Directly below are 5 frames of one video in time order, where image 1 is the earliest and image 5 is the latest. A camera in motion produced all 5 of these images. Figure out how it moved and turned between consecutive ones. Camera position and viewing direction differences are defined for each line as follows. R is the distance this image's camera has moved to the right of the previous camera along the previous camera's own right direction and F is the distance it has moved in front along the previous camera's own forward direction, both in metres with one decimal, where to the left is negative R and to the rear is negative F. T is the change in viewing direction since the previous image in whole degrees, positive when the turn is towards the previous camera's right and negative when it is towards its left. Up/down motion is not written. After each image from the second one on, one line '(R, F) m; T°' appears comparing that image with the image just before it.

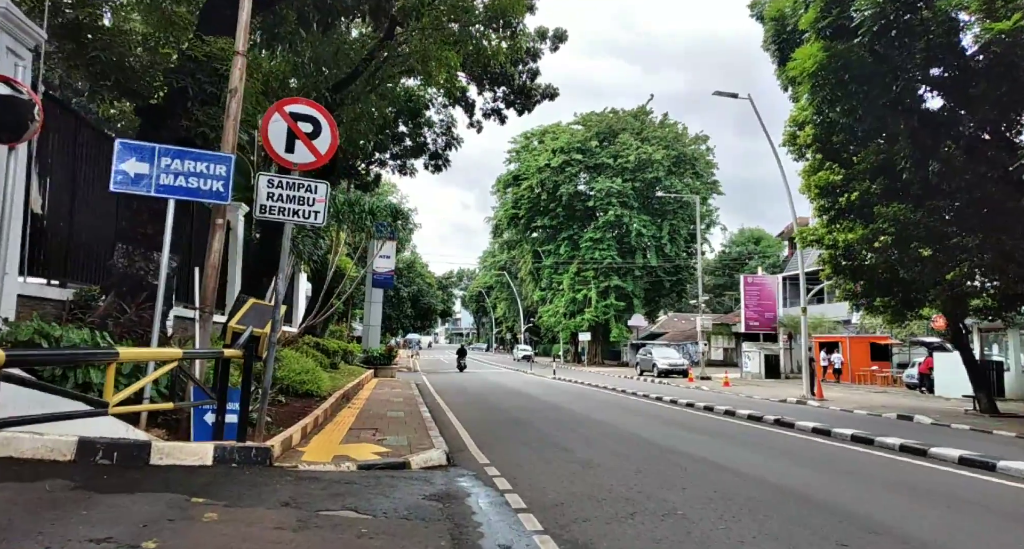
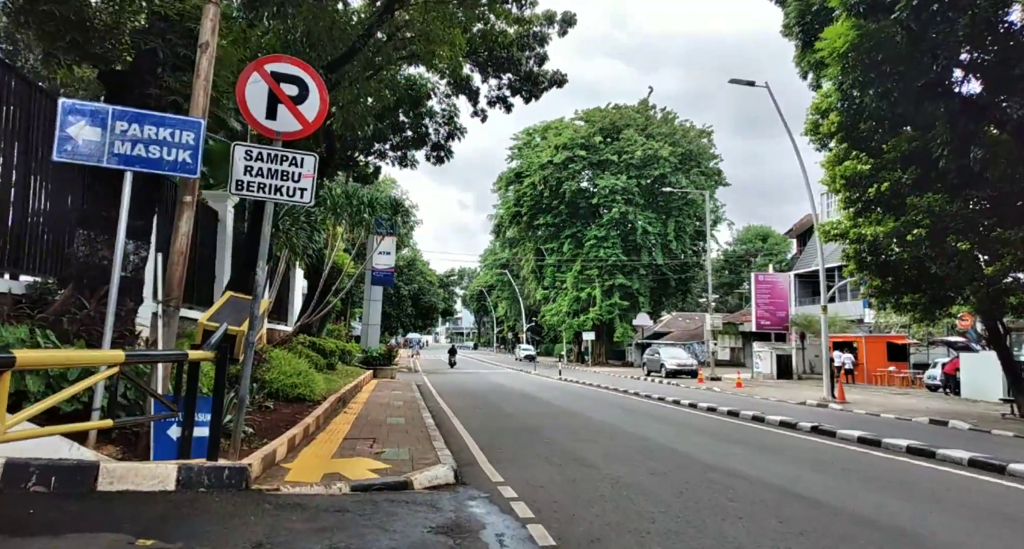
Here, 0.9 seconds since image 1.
(-0.2, +0.9) m; 0°
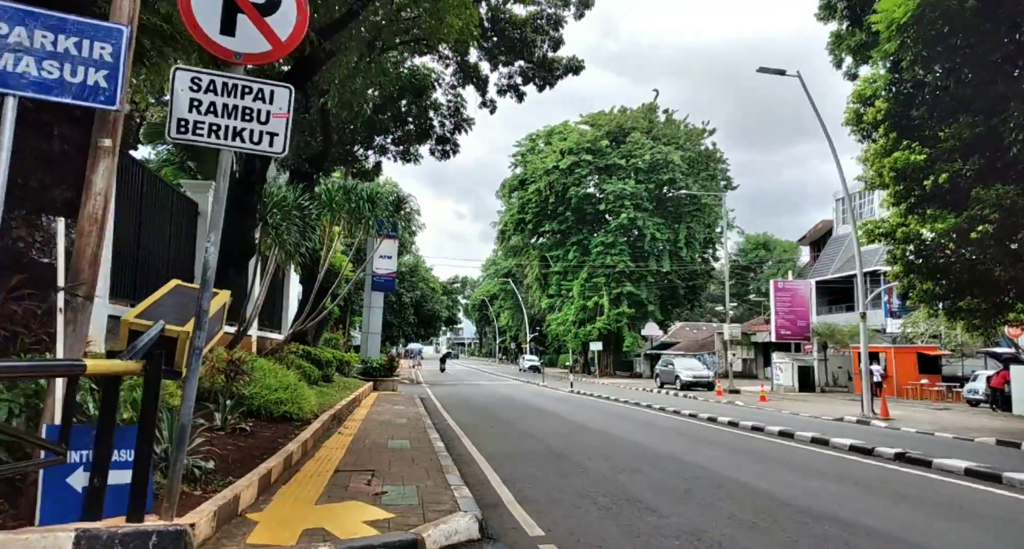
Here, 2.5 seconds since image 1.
(-0.3, +1.5) m; 0°
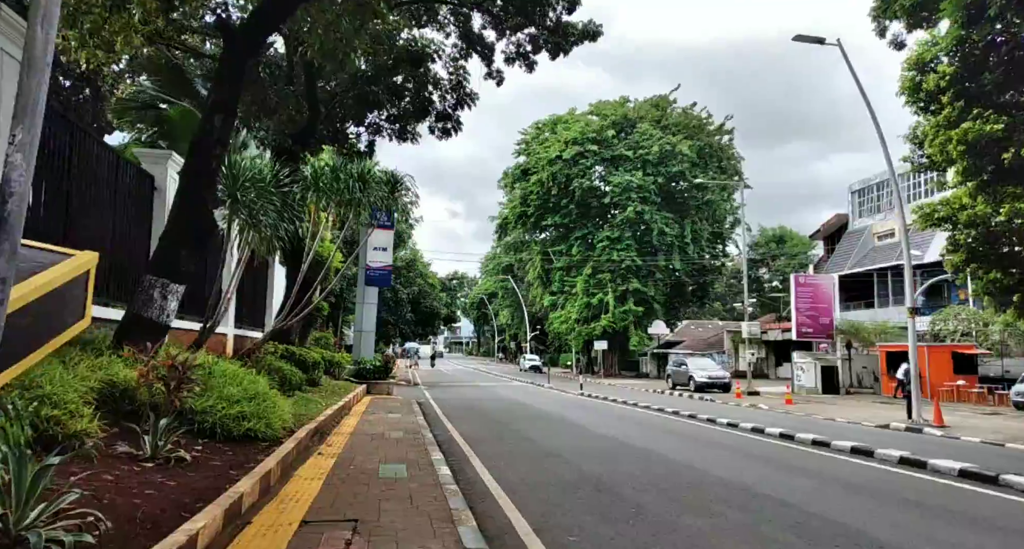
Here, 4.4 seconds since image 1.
(-0.3, +1.8) m; 0°
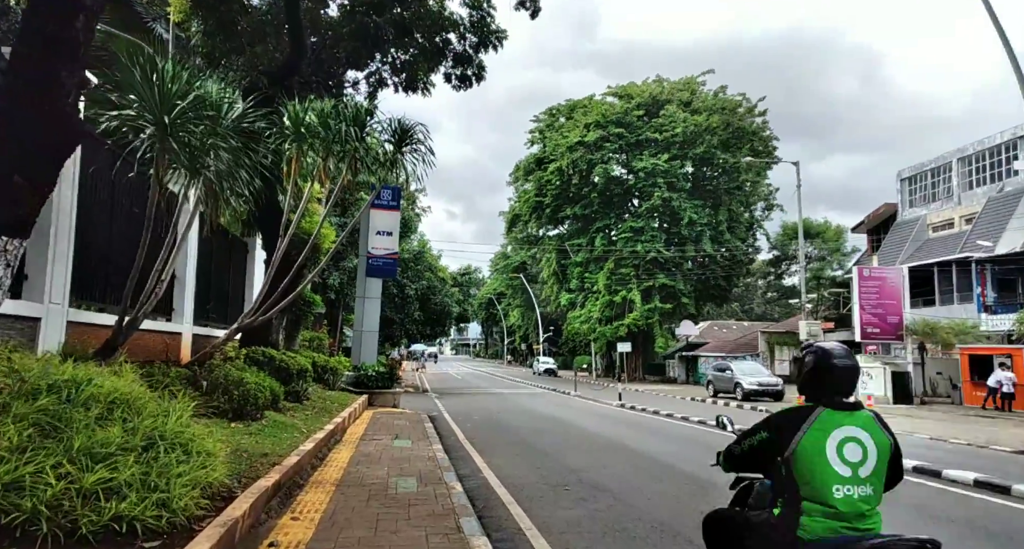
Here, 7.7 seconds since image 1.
(-0.6, +3.3) m; 0°
